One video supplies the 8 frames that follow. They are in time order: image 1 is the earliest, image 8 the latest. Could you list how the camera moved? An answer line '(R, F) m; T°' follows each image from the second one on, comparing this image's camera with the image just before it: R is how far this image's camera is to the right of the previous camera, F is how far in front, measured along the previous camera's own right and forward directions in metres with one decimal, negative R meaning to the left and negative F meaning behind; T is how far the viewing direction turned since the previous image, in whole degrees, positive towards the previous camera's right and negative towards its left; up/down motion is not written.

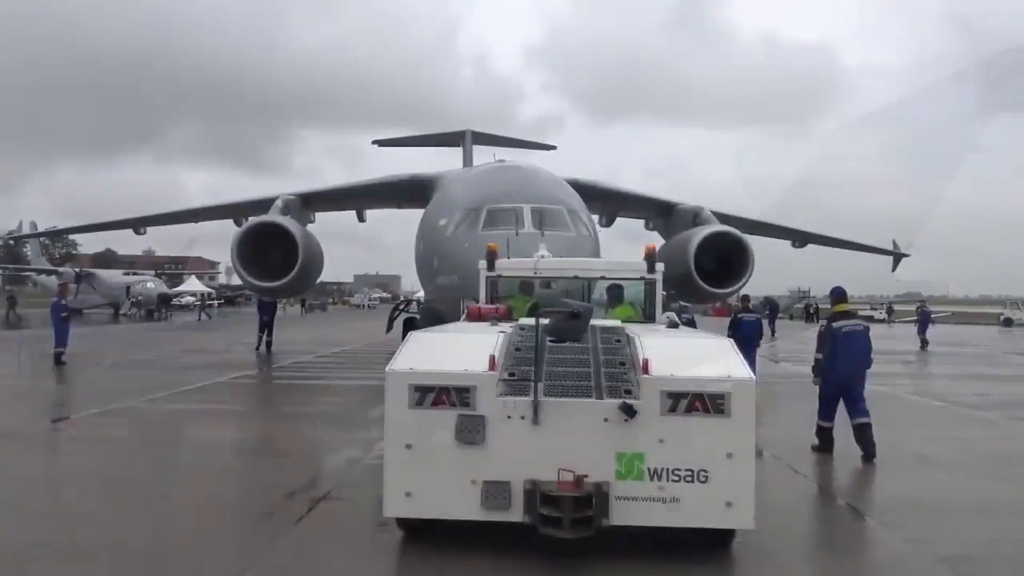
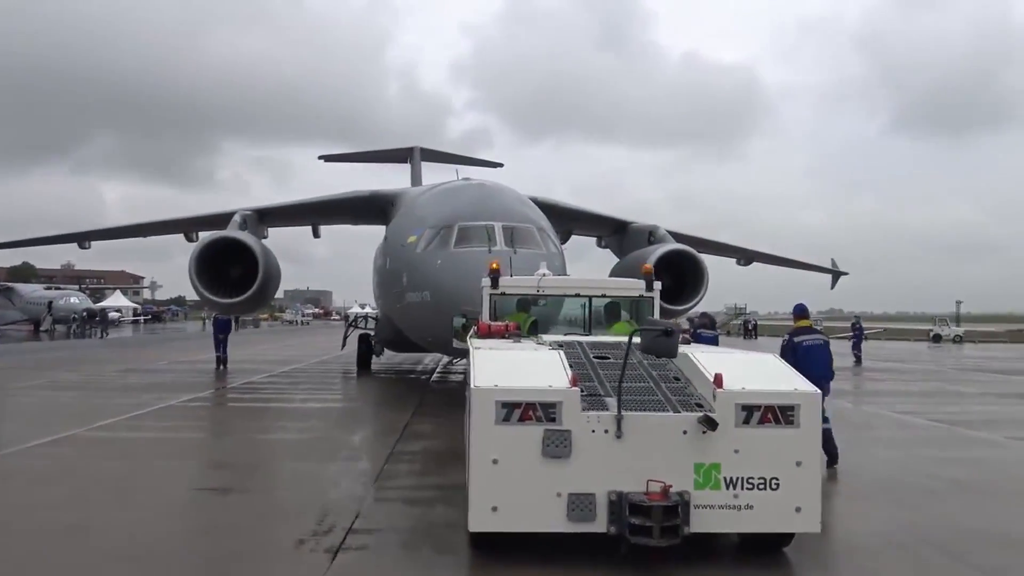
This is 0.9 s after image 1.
(-0.6, 0.0) m; +4°
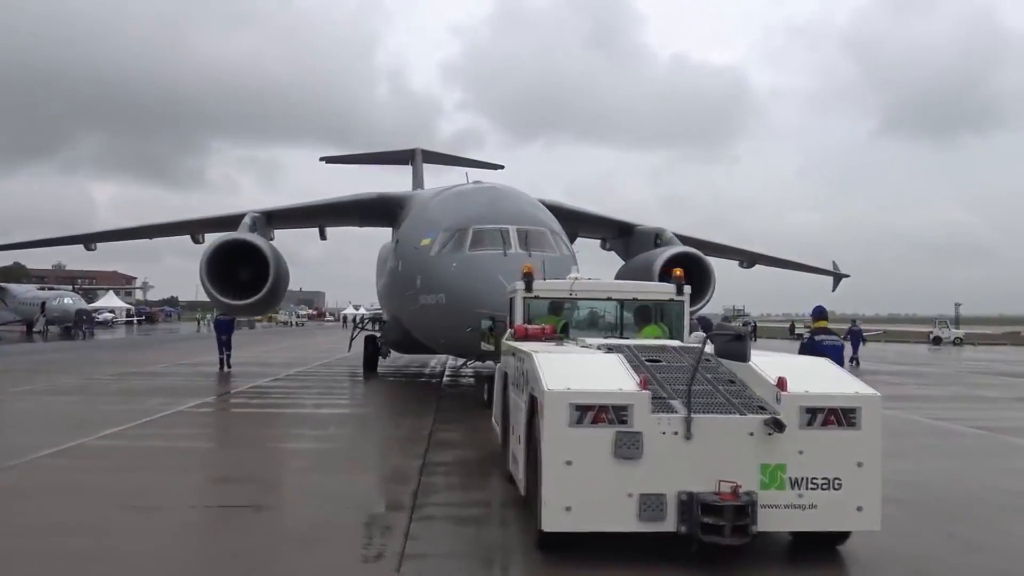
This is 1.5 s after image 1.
(-0.3, -0.1) m; 0°
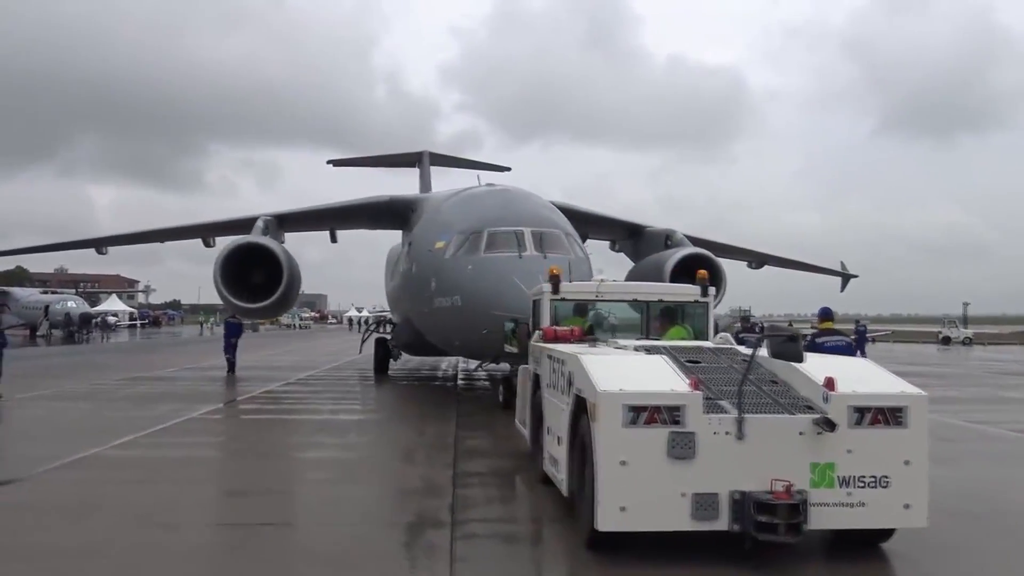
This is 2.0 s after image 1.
(-0.2, 0.0) m; 0°
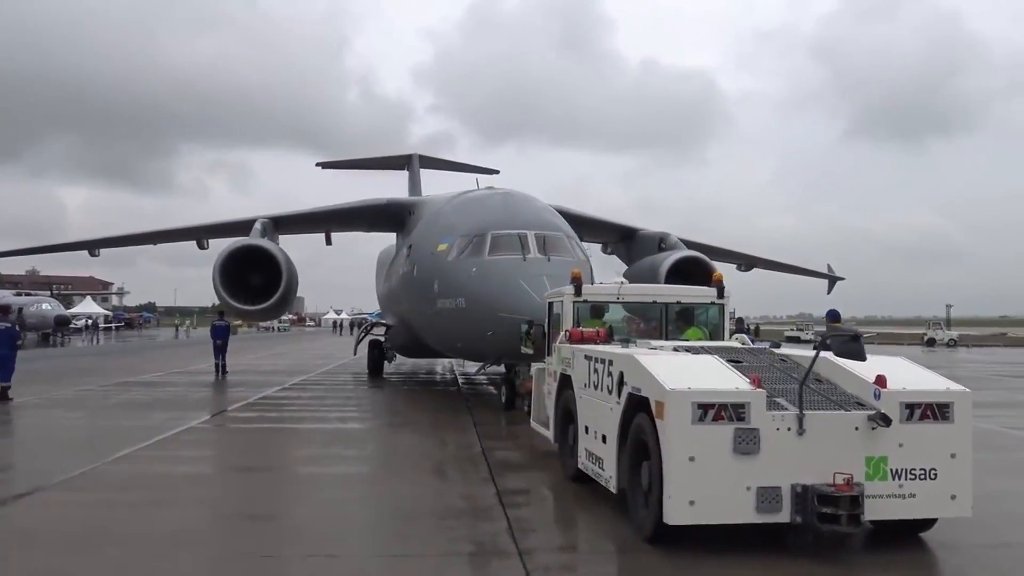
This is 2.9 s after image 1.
(-0.4, -0.1) m; +1°
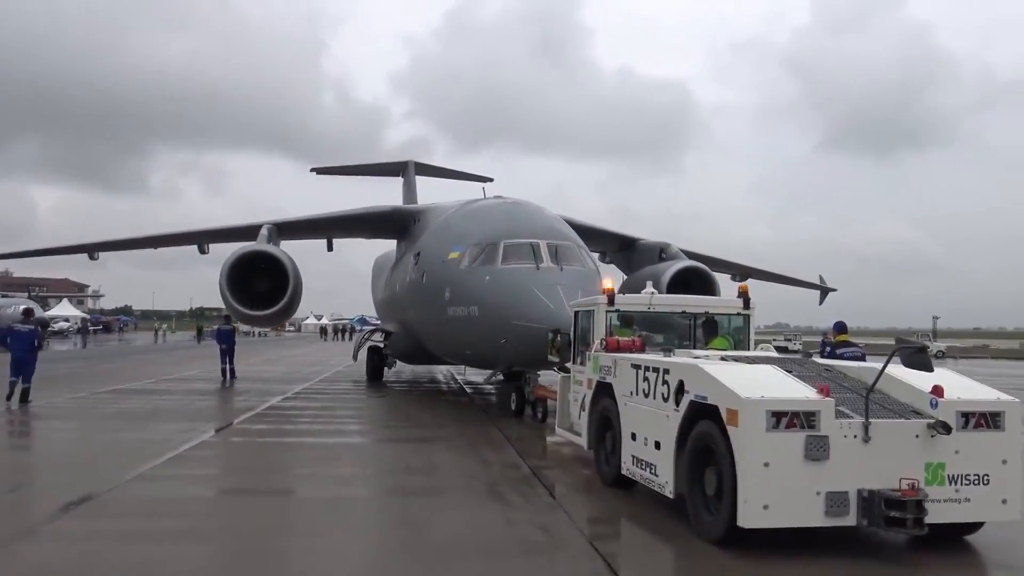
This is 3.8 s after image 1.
(-0.5, -0.2) m; +1°
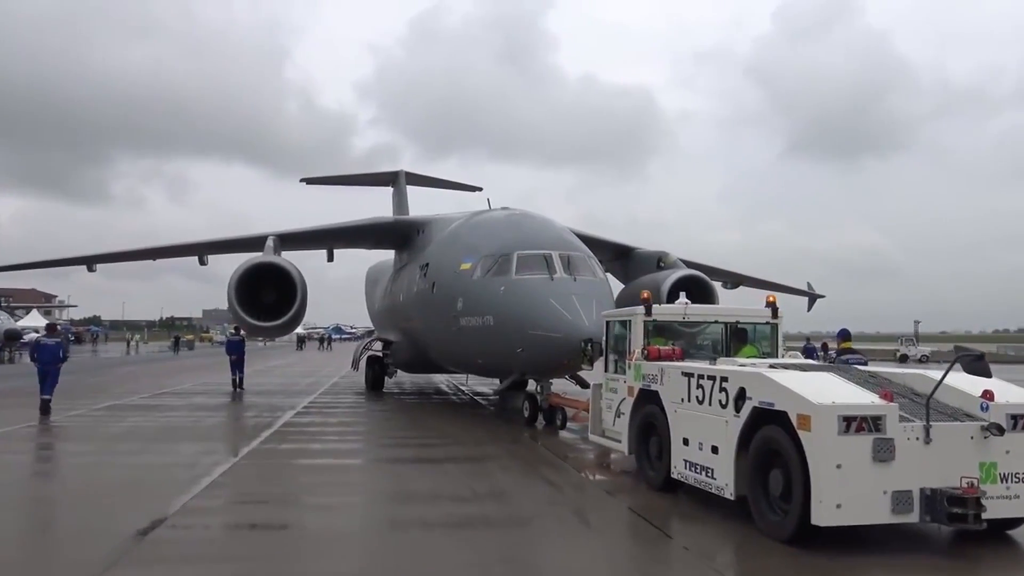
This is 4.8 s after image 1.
(-0.6, -0.4) m; +1°
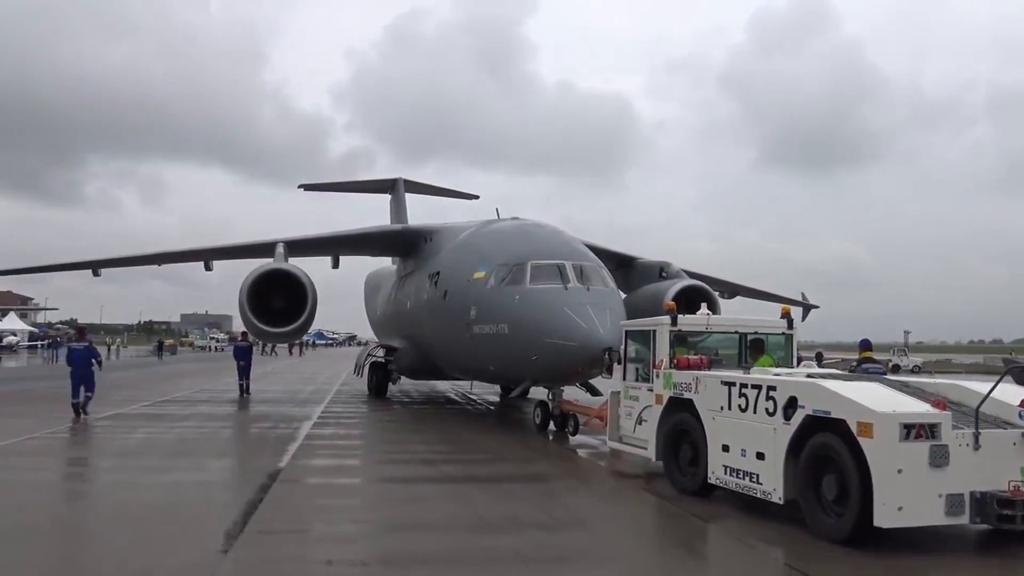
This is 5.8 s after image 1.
(-0.5, -0.3) m; +1°
